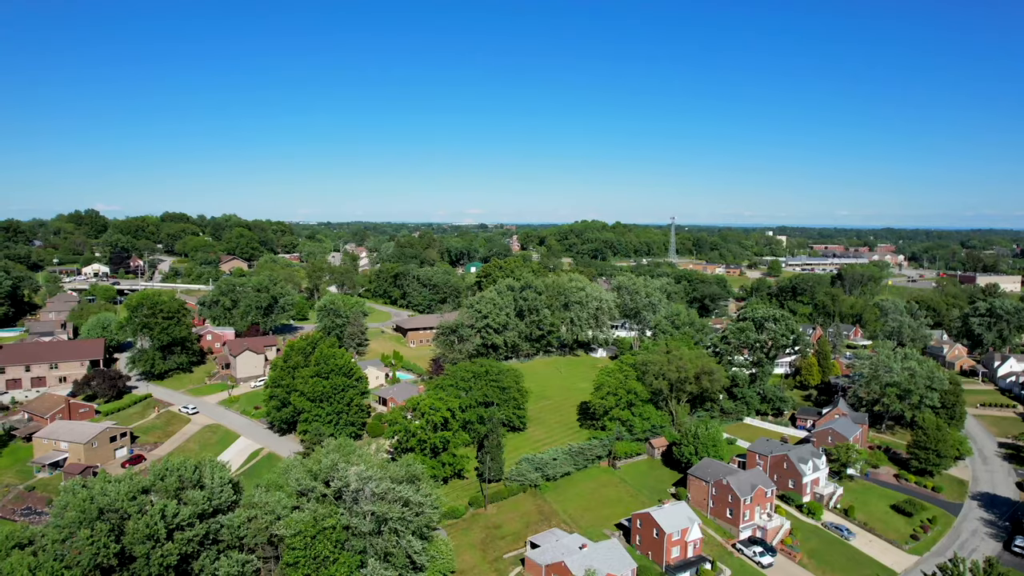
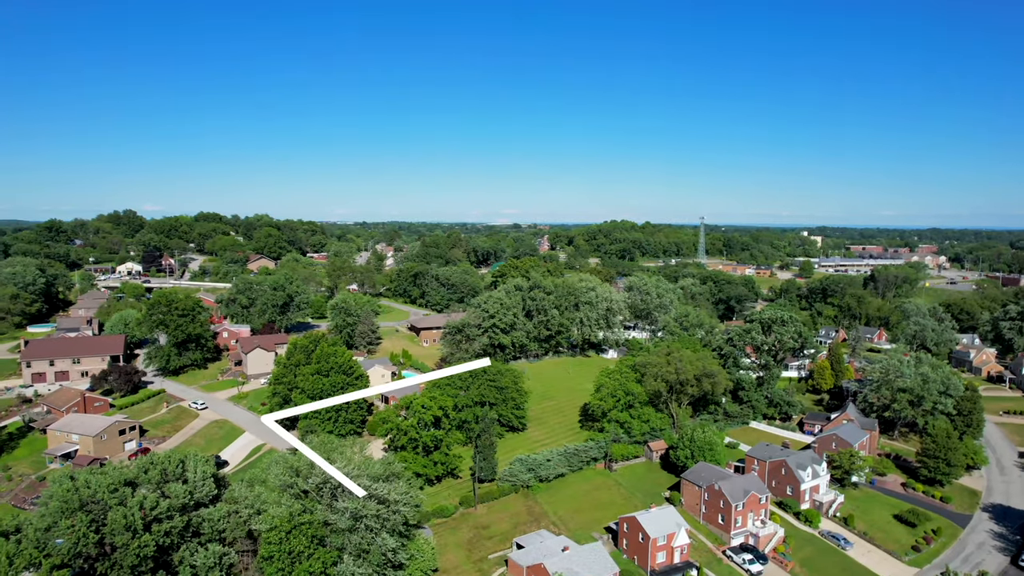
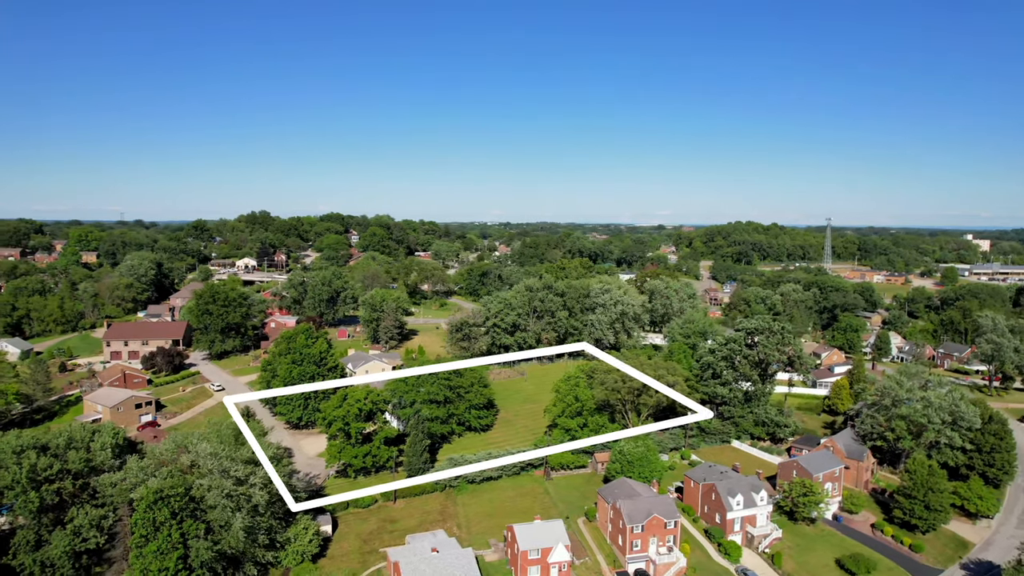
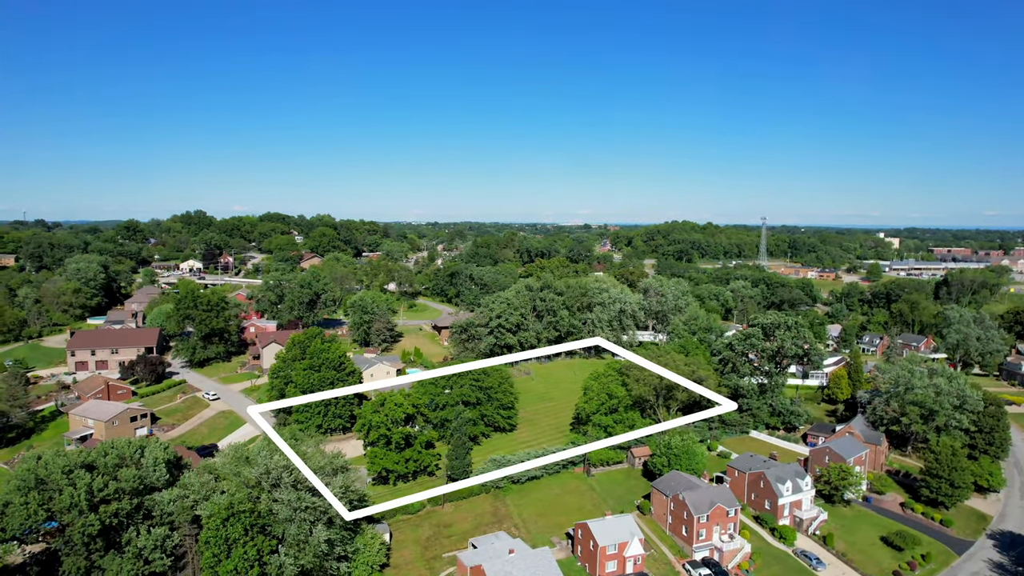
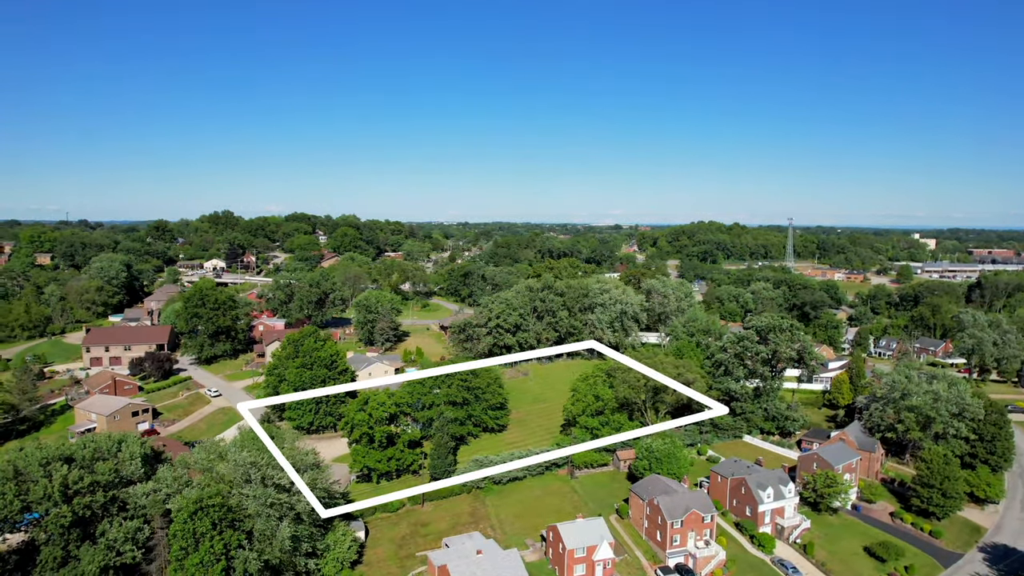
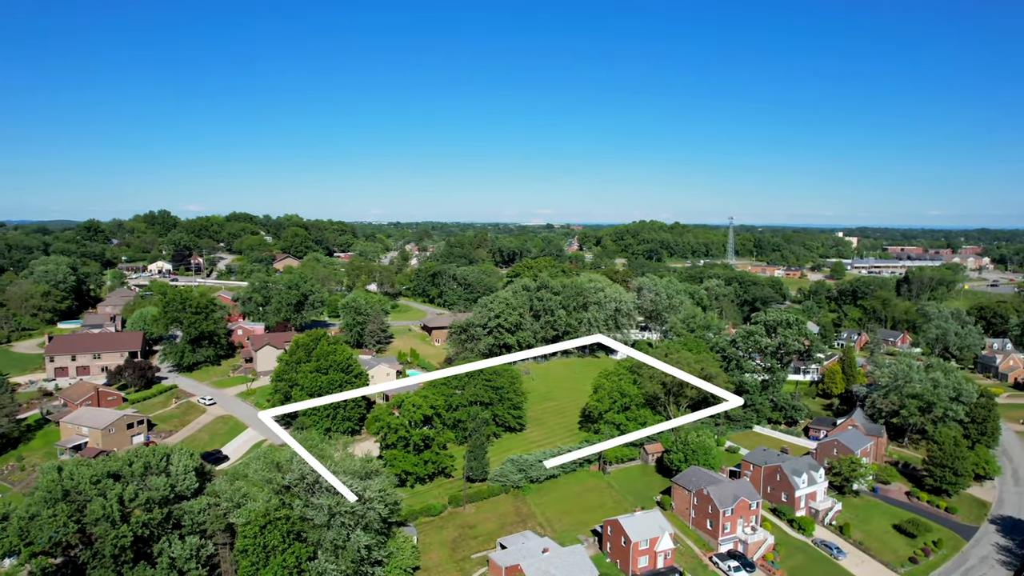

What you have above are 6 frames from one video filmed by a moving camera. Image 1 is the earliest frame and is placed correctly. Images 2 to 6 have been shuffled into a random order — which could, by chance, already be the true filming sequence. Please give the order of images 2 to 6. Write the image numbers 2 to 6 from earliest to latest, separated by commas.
2, 6, 4, 5, 3
